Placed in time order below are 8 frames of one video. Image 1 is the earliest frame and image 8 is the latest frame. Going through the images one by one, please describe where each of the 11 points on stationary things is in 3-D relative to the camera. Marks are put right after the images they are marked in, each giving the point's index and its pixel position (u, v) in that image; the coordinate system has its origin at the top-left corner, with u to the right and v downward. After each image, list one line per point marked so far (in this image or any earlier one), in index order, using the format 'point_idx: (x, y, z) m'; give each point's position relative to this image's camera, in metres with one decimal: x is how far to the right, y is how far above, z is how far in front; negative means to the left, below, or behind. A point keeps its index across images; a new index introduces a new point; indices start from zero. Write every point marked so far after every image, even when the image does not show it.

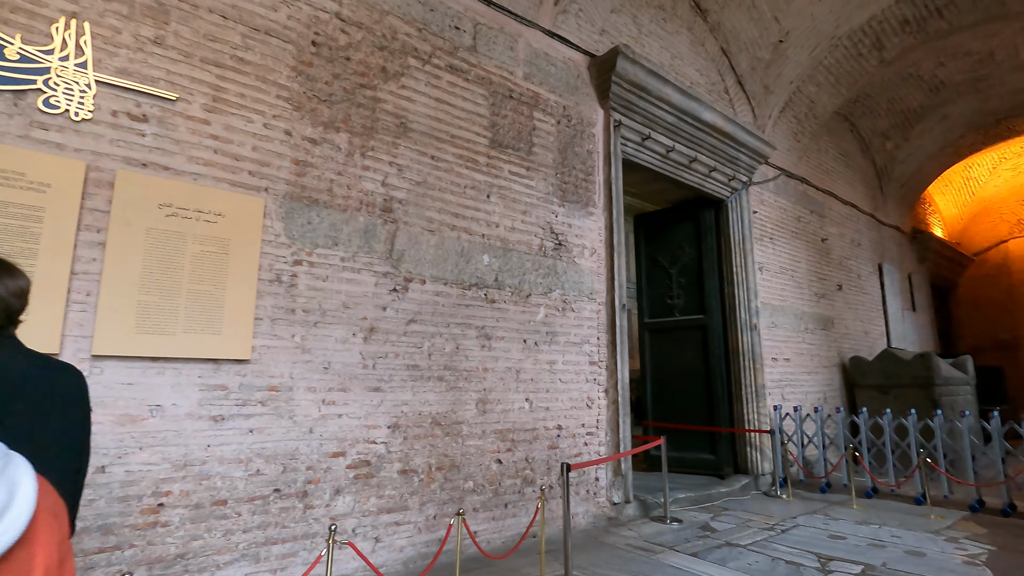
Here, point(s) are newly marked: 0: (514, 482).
0: (0.0, -1.3, +3.7) m
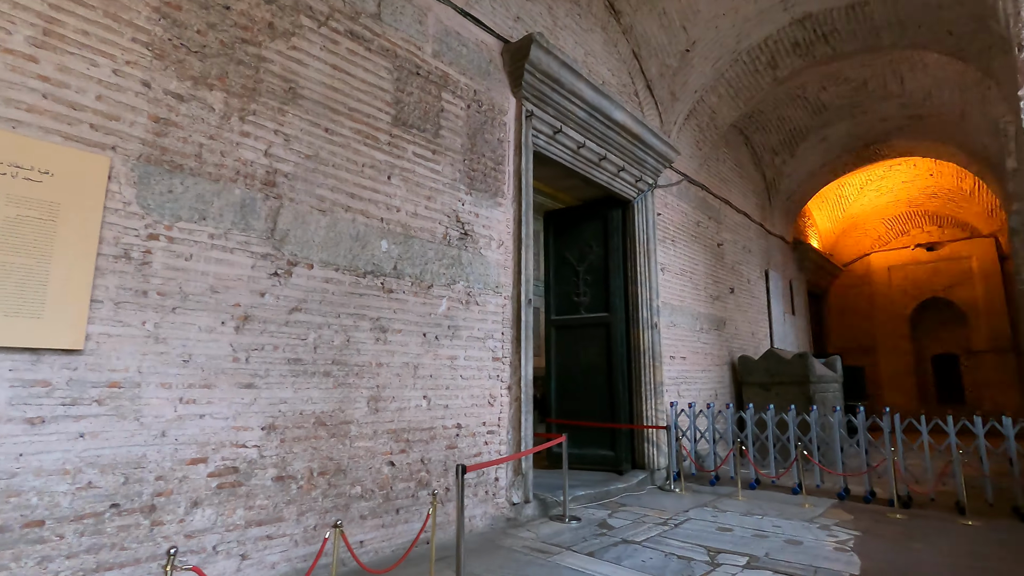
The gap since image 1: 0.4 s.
0: (-0.7, -1.3, +3.5) m
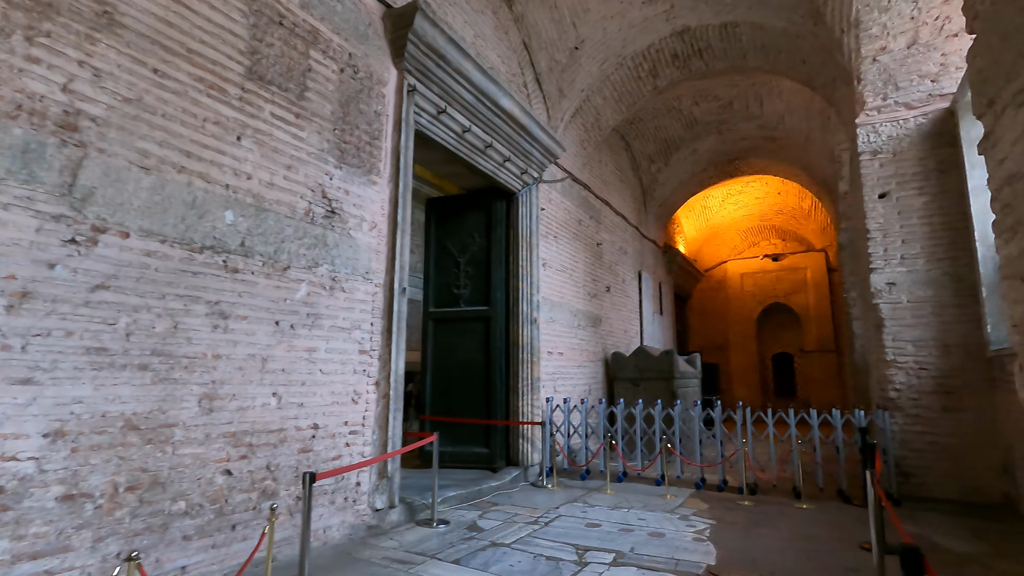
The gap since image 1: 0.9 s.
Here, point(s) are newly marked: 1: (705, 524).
0: (-1.5, -1.2, +3.0) m
1: (+1.5, -1.8, +4.1) m
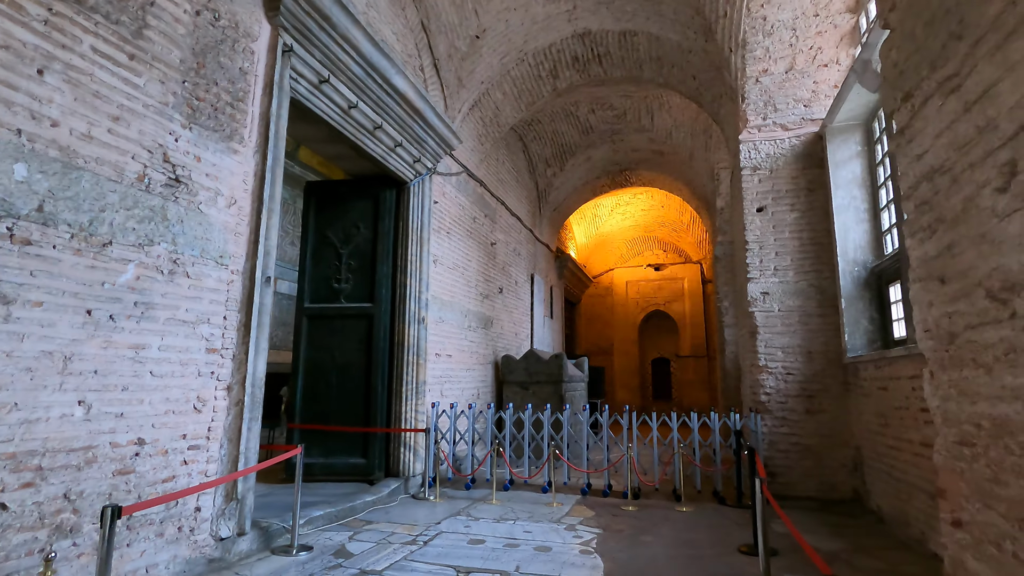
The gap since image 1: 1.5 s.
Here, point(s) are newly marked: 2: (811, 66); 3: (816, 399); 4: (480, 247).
0: (-2.1, -1.1, +2.3) m
1: (+0.6, -1.8, +4.0) m
2: (+3.1, +2.3, +5.5) m
3: (+2.9, -1.0, +5.1) m
4: (-0.5, +0.6, +7.7) m
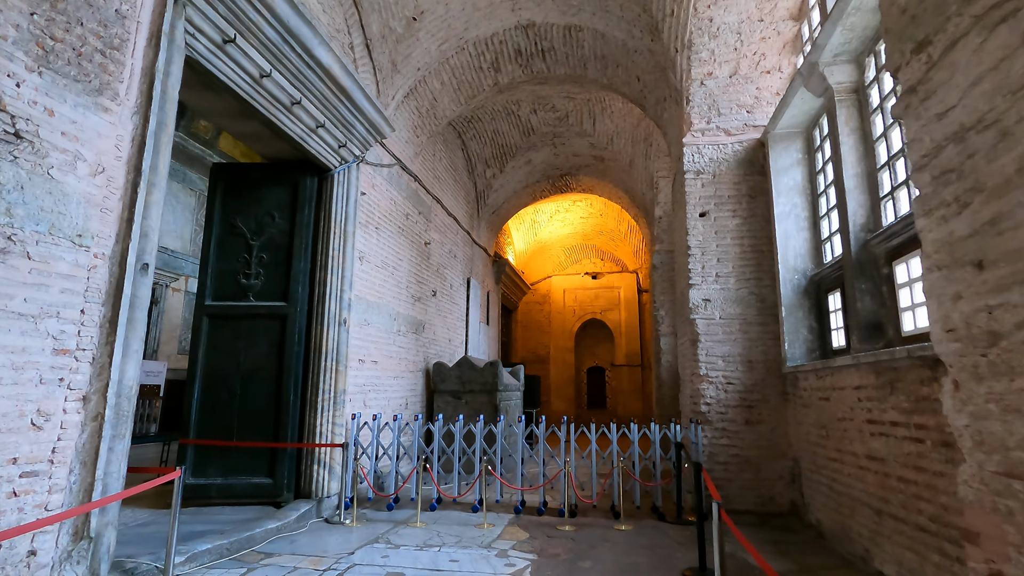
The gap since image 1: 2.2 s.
0: (-2.3, -1.0, +1.6) m
1: (+0.1, -1.8, +3.6) m
2: (+2.5, +2.2, +5.4) m
3: (+2.2, -1.1, +4.9) m
4: (-1.3, +0.6, +7.2) m
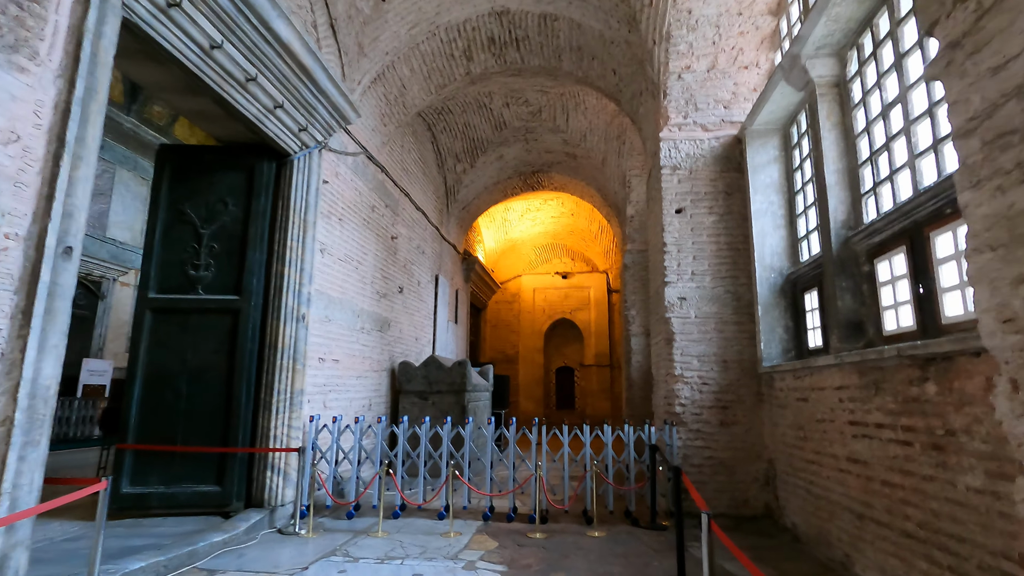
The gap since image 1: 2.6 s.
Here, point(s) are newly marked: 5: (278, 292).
0: (-2.4, -0.9, +1.3) m
1: (-0.1, -1.8, +3.3) m
2: (+2.2, +2.2, +5.3) m
3: (+2.0, -1.1, +4.8) m
4: (-1.7, +0.6, +6.9) m
5: (-2.1, 0.0, +4.7) m
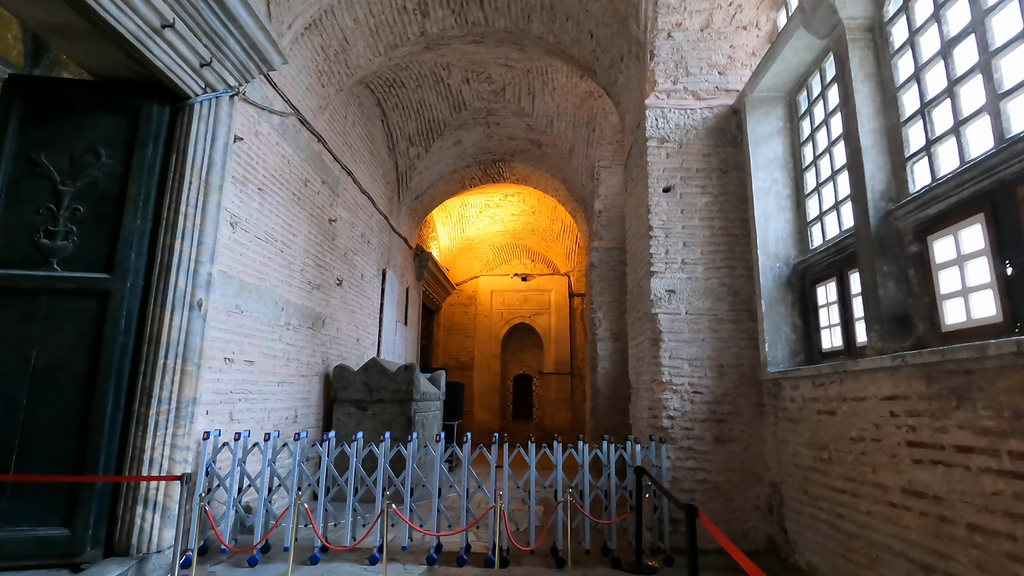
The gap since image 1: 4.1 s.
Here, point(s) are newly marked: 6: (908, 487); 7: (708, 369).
0: (-2.4, -0.7, +0.1) m
1: (-0.3, -1.6, +2.4) m
2: (+1.9, +2.3, +4.6) m
3: (+1.6, -1.0, +4.1) m
4: (-2.2, +0.7, +5.9) m
5: (-2.4, +0.1, +3.7) m
6: (+1.9, -0.9, +2.5) m
7: (+1.5, -0.6, +4.2) m
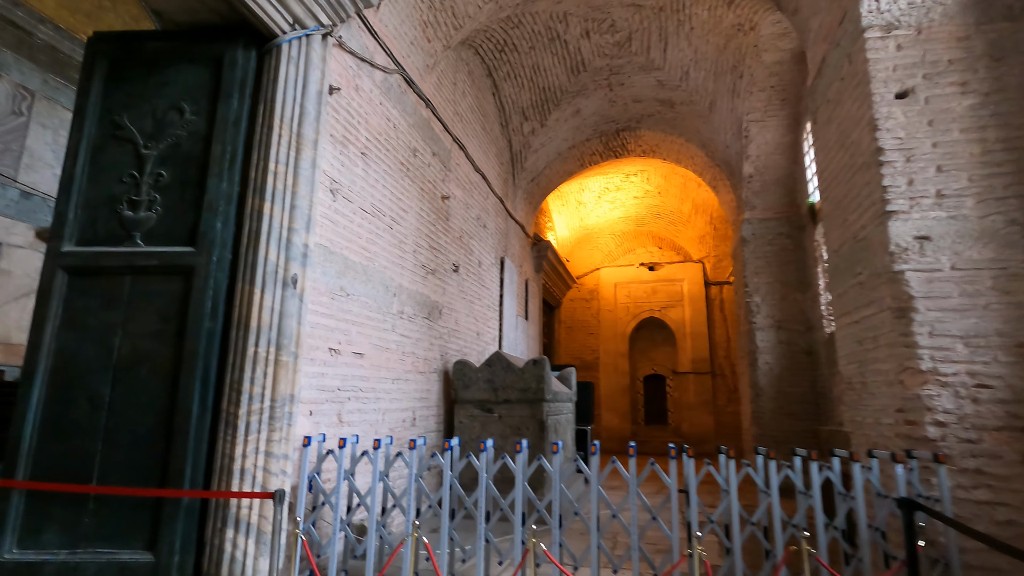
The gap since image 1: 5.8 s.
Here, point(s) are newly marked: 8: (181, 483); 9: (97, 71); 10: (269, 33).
0: (-2.2, -0.5, -0.4) m
1: (+0.4, -1.4, +1.4) m
2: (+2.8, +2.6, +3.2) m
3: (+2.6, -0.7, +2.6) m
4: (-0.9, +0.9, +5.1) m
5: (-1.4, +0.3, +3.0) m
6: (+2.5, -0.6, +1.0) m
7: (+2.5, -0.3, +2.7) m
8: (-1.7, -1.0, +2.7) m
9: (-2.5, +1.3, +3.2) m
10: (-1.5, +1.5, +3.3) m
